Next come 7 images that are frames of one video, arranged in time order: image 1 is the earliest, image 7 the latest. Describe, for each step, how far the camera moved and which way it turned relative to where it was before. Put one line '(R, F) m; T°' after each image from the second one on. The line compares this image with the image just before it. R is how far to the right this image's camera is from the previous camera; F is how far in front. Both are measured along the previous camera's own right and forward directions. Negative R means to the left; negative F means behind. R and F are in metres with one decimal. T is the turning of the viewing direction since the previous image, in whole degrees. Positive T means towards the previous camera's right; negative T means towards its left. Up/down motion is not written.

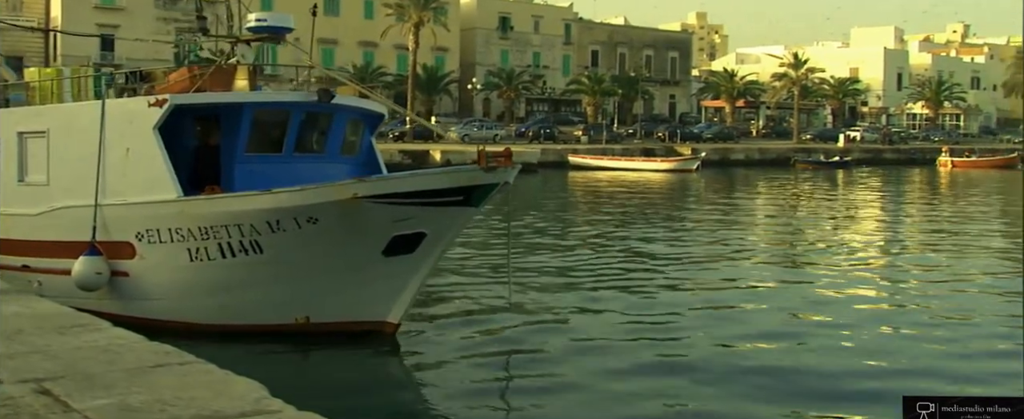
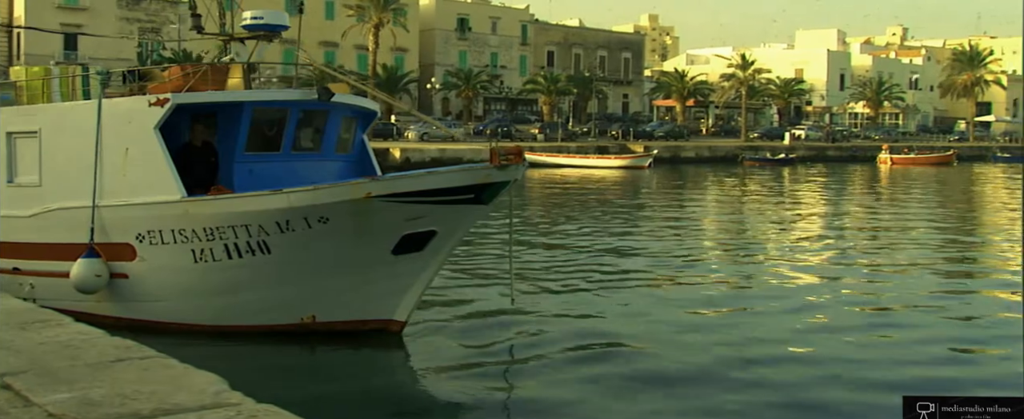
(-0.6, -0.6) m; +4°
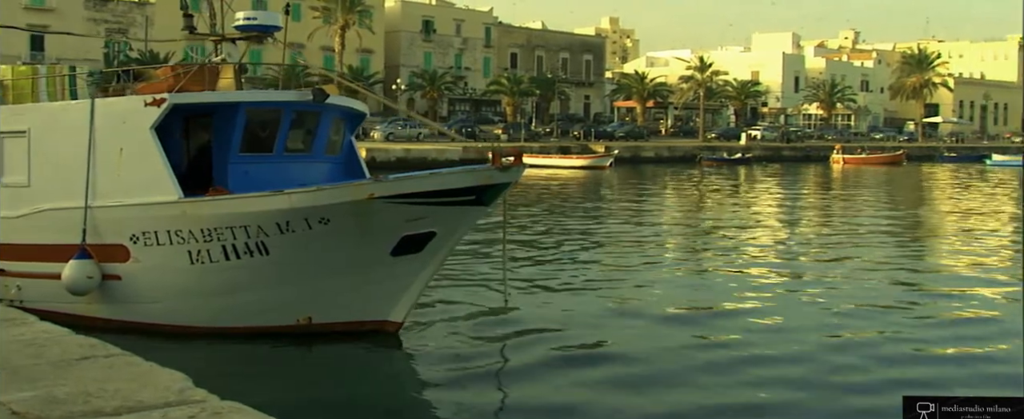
(-0.5, -0.4) m; +3°
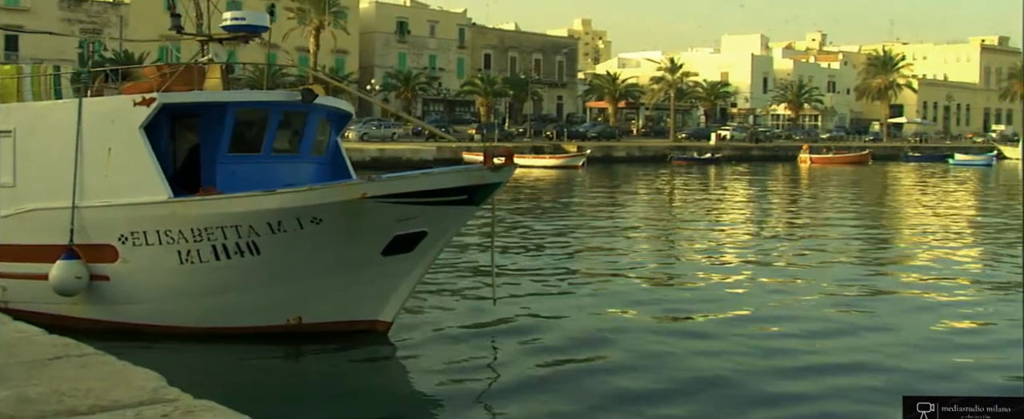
(-0.2, -0.3) m; +2°
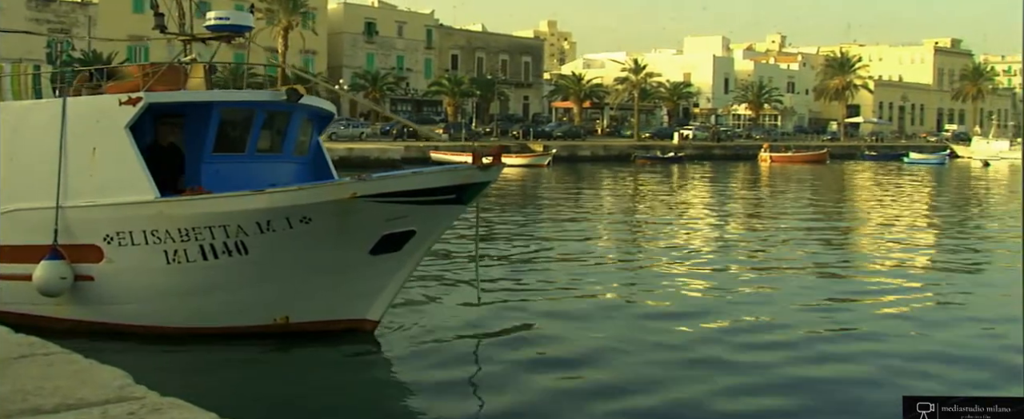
(-0.3, -0.4) m; +2°
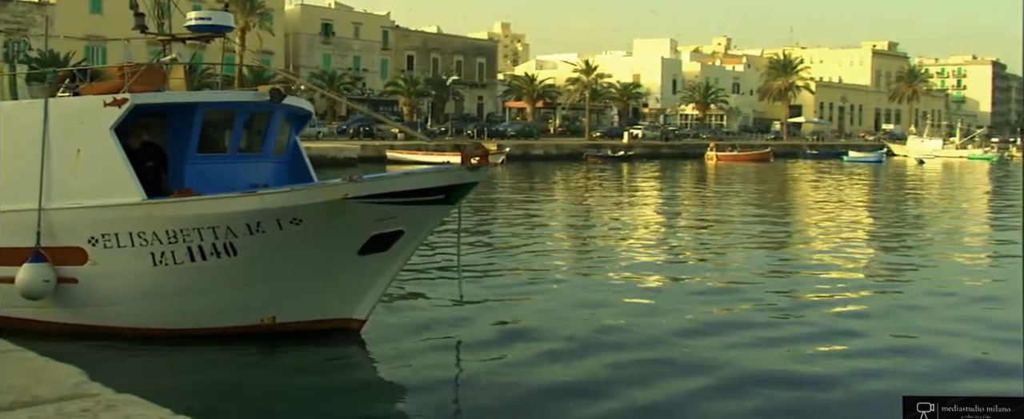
(-0.5, -0.6) m; +3°
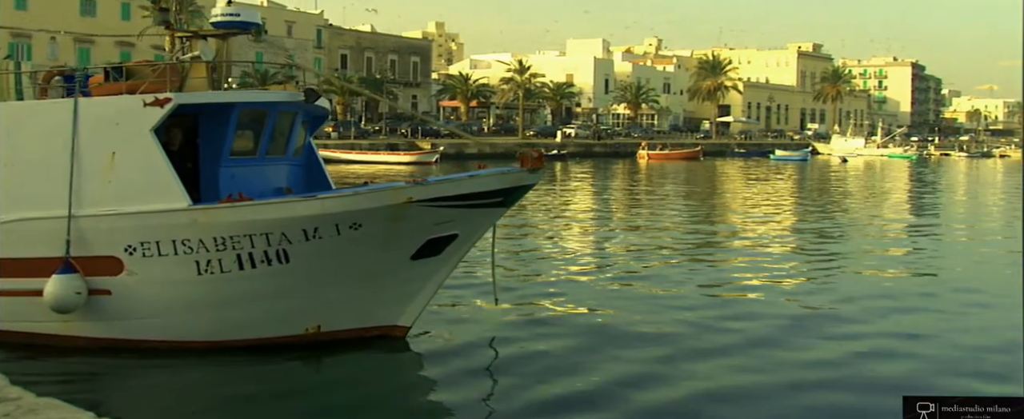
(-2.5, +0.4) m; +9°
